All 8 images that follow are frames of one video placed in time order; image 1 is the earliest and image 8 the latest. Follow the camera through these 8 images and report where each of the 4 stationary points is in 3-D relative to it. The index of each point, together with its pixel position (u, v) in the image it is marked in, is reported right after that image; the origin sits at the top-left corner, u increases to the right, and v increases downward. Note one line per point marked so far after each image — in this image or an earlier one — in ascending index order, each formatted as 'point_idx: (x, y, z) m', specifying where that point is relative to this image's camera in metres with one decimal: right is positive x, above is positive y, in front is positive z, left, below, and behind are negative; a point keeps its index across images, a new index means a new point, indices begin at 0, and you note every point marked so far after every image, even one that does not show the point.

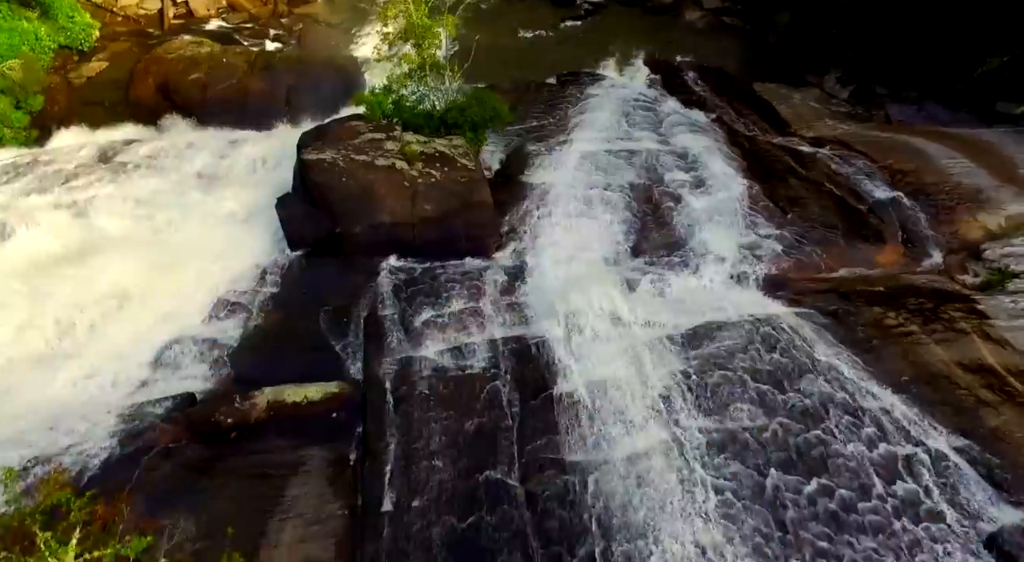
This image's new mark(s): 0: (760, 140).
0: (+7.3, +4.1, +19.7) m
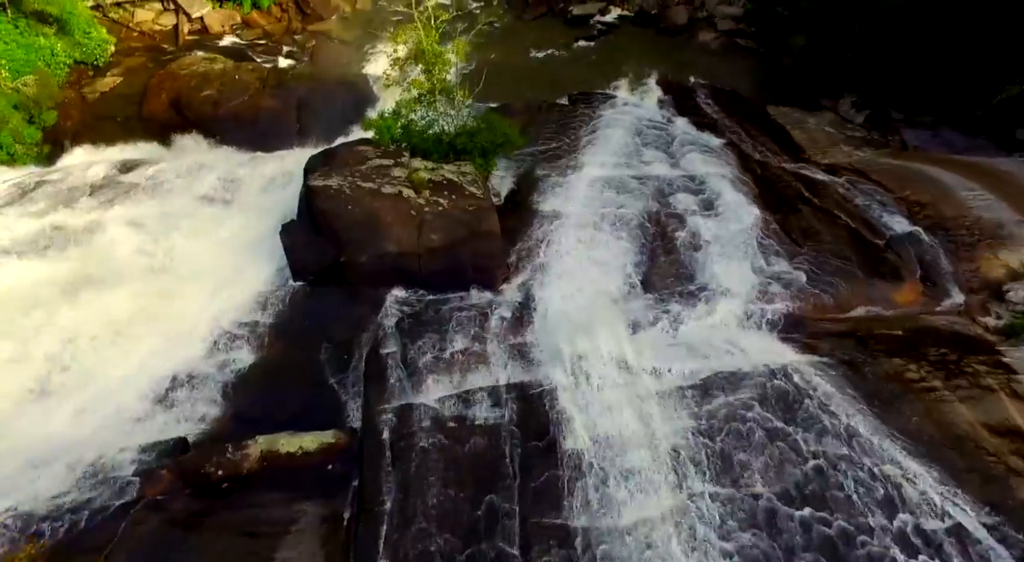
0: (+7.6, +3.2, +19.4) m
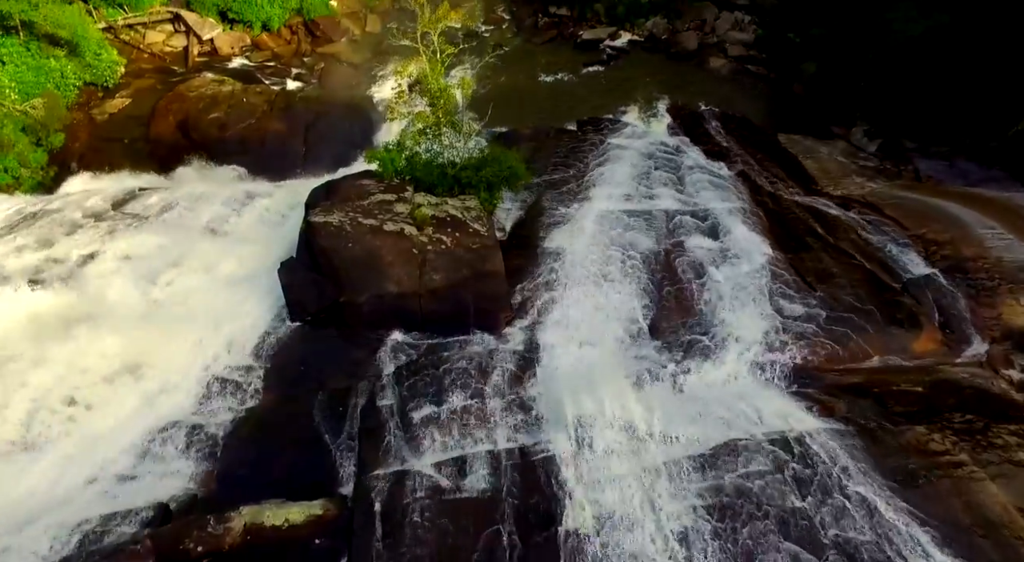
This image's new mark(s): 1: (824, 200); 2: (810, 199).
0: (+7.8, +2.3, +19.1) m
1: (+9.1, +2.3, +19.6) m
2: (+8.8, +2.4, +19.6) m
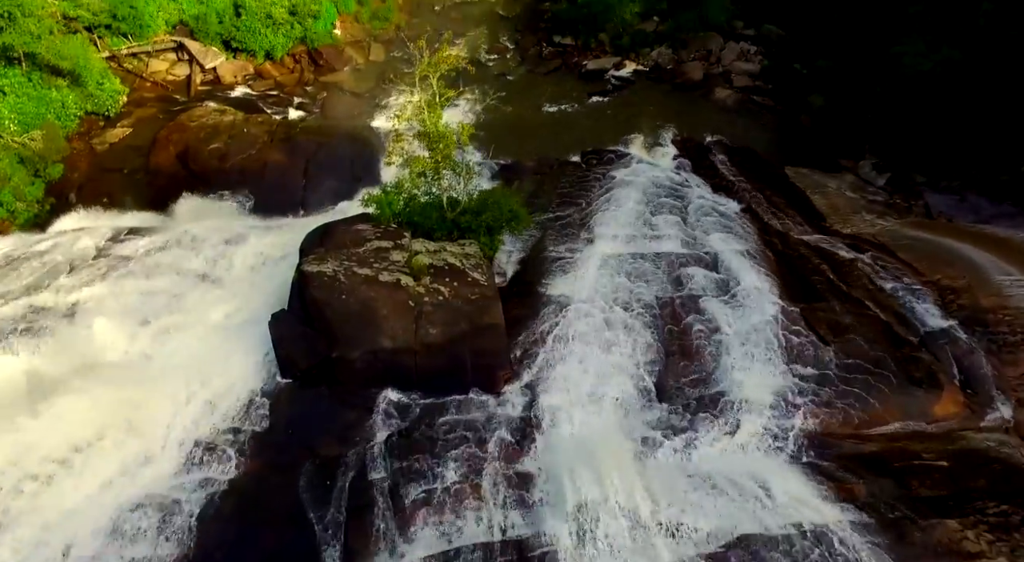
0: (+7.8, +1.1, +18.6) m
1: (+9.2, +1.1, +19.1) m
2: (+8.8, +1.2, +19.1) m
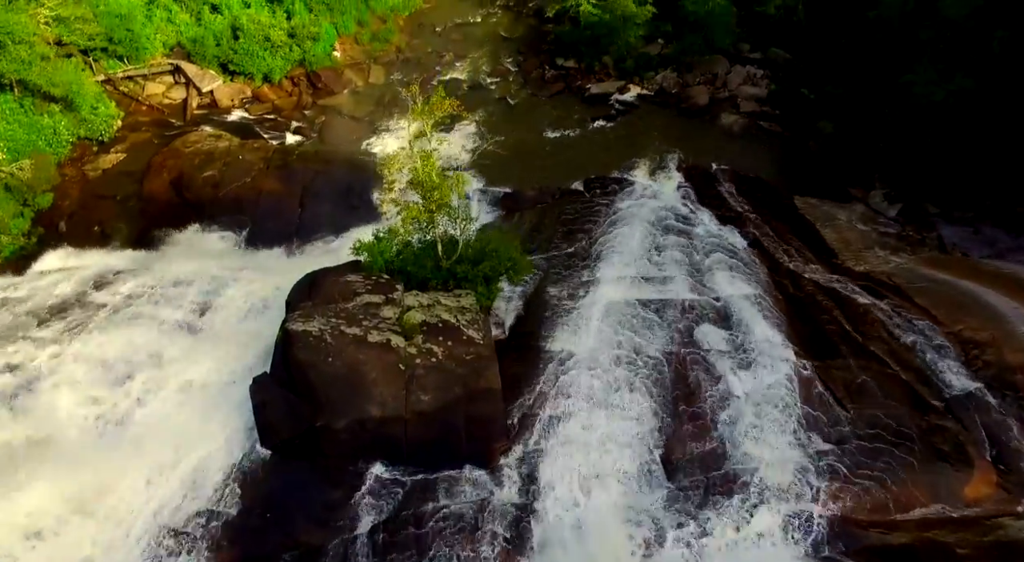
0: (+7.8, 0.0, +17.8) m
1: (+9.2, 0.0, +18.4) m
2: (+8.8, 0.0, +18.4) m
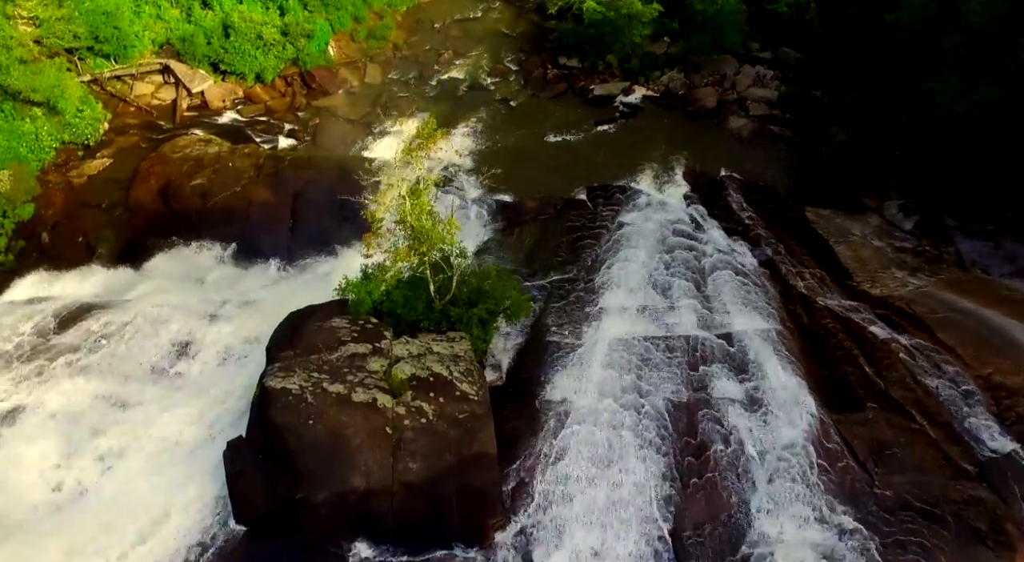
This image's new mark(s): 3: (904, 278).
0: (+7.8, -0.7, +16.9) m
1: (+9.1, -0.7, +17.4) m
2: (+8.8, -0.7, +17.4) m
3: (+11.8, +0.1, +20.2) m
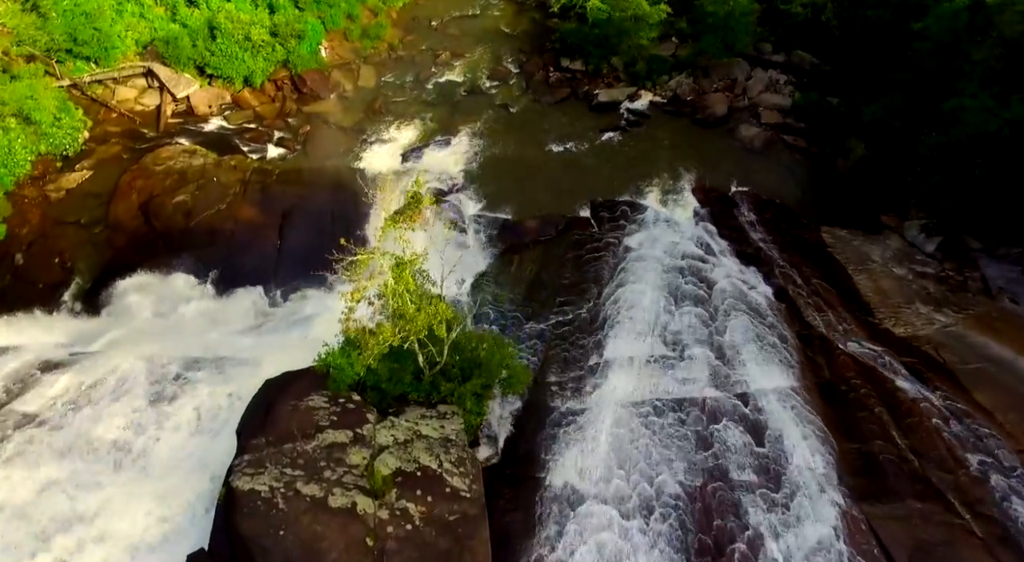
0: (+7.7, -1.8, +15.7) m
1: (+9.1, -1.8, +16.2) m
2: (+8.8, -1.7, +16.2) m
3: (+11.7, -0.9, +18.9) m
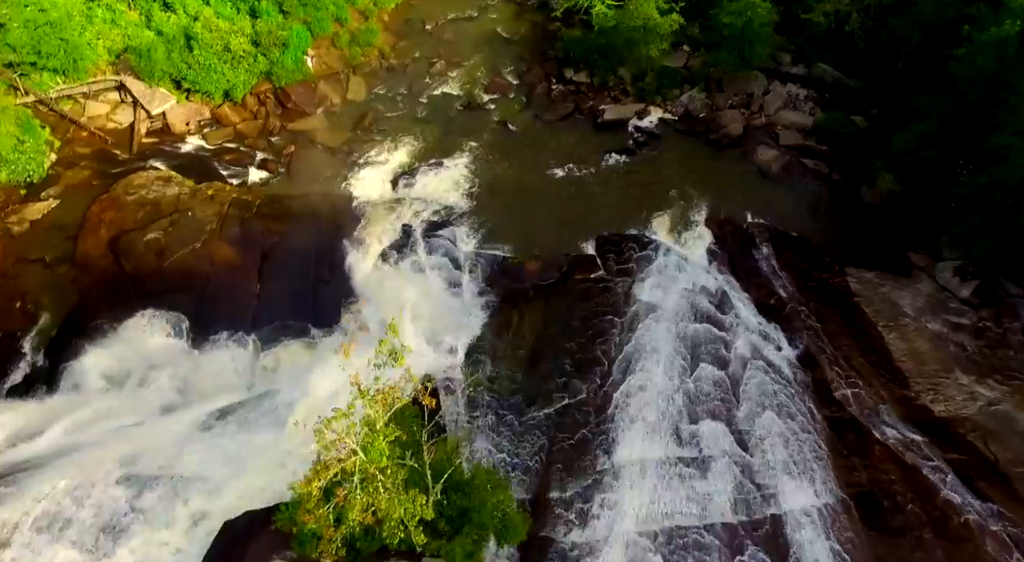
0: (+7.7, -3.6, +14.0) m
1: (+9.1, -3.5, +14.5) m
2: (+8.7, -3.5, +14.6) m
3: (+11.7, -2.5, +17.2) m
